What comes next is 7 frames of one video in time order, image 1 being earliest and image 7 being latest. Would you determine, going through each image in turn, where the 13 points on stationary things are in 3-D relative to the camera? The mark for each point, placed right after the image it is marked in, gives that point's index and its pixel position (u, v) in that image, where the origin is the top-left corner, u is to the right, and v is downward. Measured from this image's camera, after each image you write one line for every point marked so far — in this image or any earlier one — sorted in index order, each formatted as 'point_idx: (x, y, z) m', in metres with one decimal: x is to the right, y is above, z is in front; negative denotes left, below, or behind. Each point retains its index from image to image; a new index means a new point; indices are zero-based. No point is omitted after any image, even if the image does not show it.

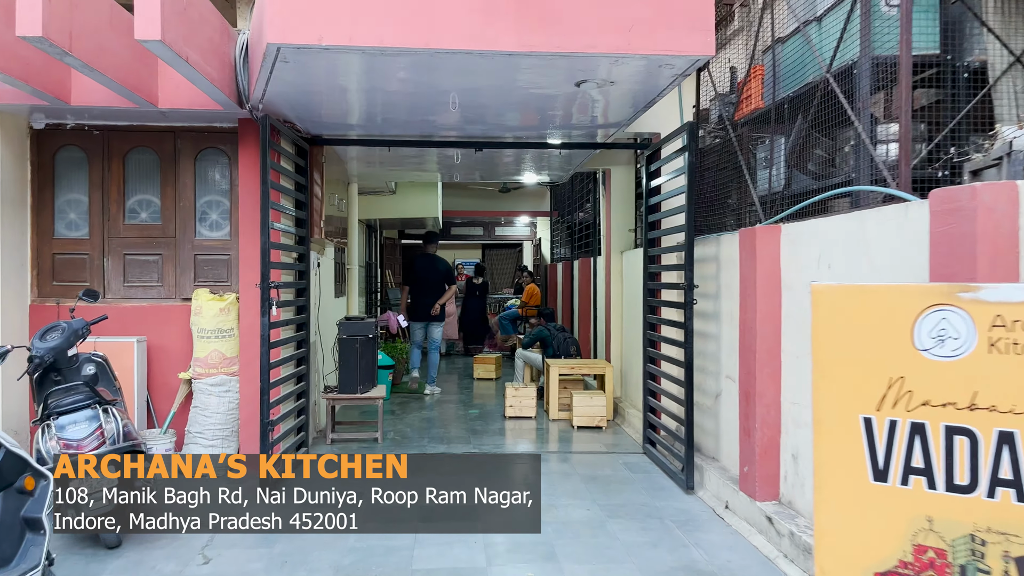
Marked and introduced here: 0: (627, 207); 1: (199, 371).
0: (+0.8, +0.6, +5.6) m
1: (-1.5, -0.4, +3.8) m
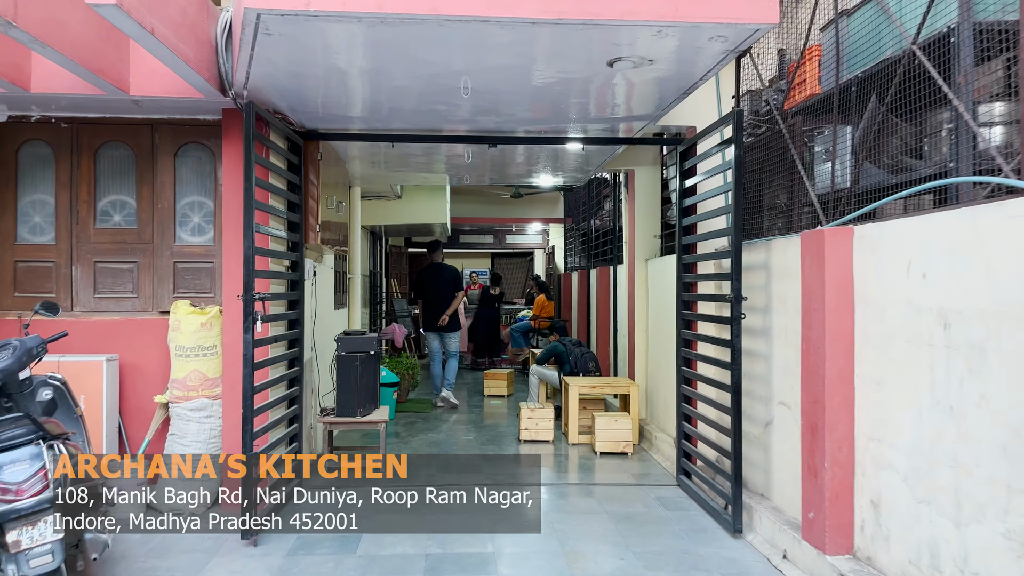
0: (+0.9, +0.5, +5.2) m
1: (-1.4, -0.5, +3.4) m
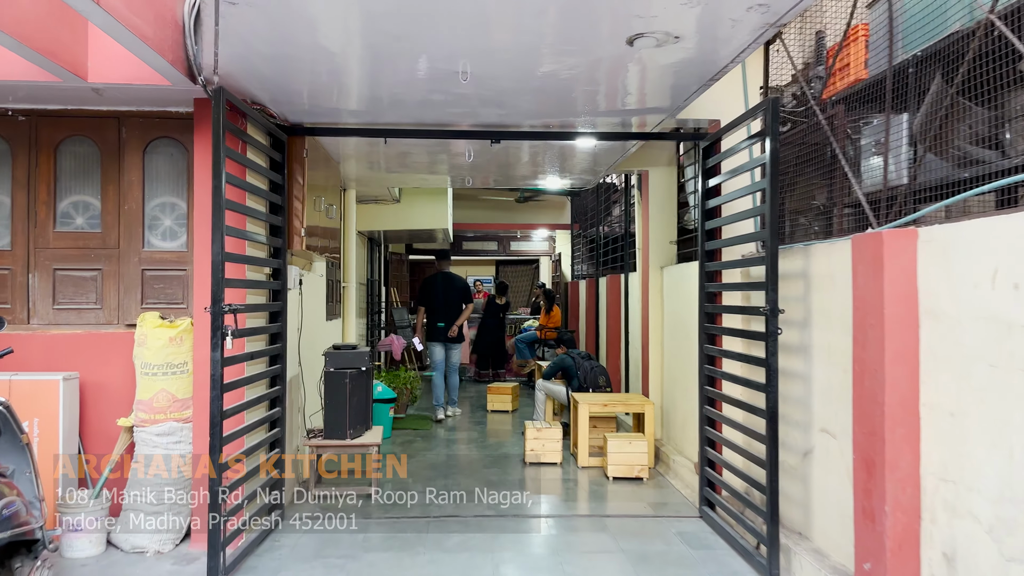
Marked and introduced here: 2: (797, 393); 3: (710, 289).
0: (+0.9, +0.4, +4.8) m
1: (-1.4, -0.5, +3.0) m
2: (+1.0, -0.4, +2.8) m
3: (+0.8, 0.0, +3.3) m
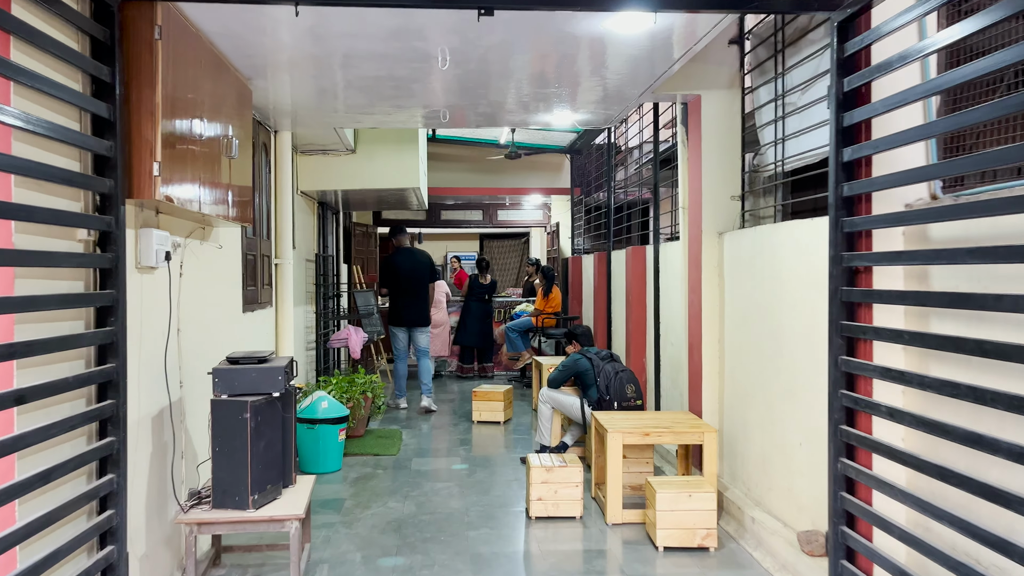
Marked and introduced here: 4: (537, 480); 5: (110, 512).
0: (+0.9, +0.5, +3.4) m
1: (-1.4, -0.4, +1.6) m
2: (+1.0, -0.3, +1.4) m
3: (+0.8, +0.1, +1.9) m
4: (+0.1, -0.8, +3.1) m
5: (-1.0, -0.5, +2.0) m
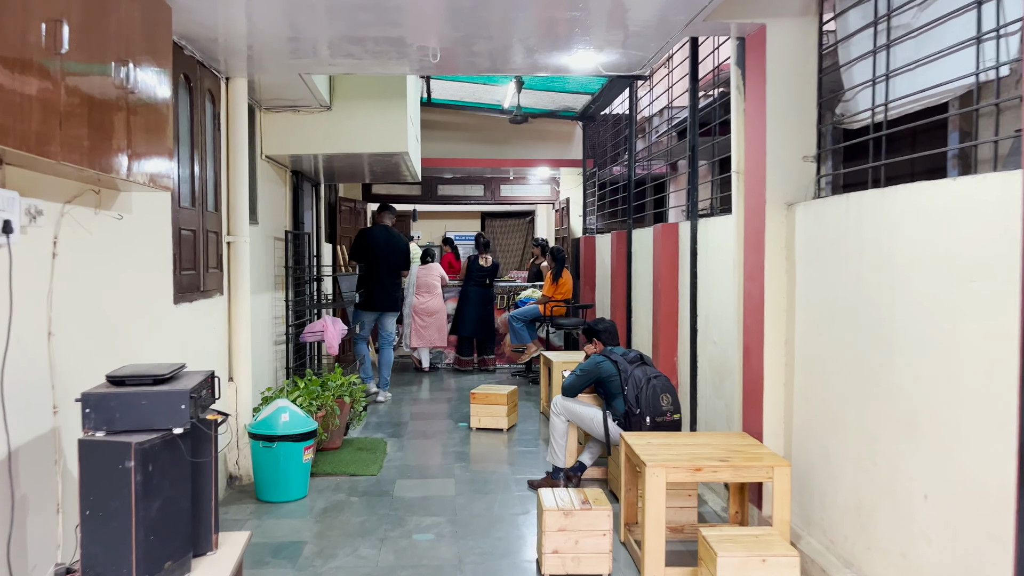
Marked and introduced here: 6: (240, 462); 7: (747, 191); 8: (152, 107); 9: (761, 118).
0: (+0.9, +0.6, +2.6) m
1: (-1.4, -0.4, +0.8) m
2: (+1.0, -0.3, +0.7) m
3: (+0.9, +0.1, +1.1) m
4: (+0.1, -0.7, +2.4) m
5: (-1.0, -0.5, +1.2) m
6: (-1.1, -0.7, +3.4) m
7: (+0.8, +0.3, +2.8) m
8: (-1.0, +0.5, +2.1) m
9: (+0.8, +0.6, +2.7) m
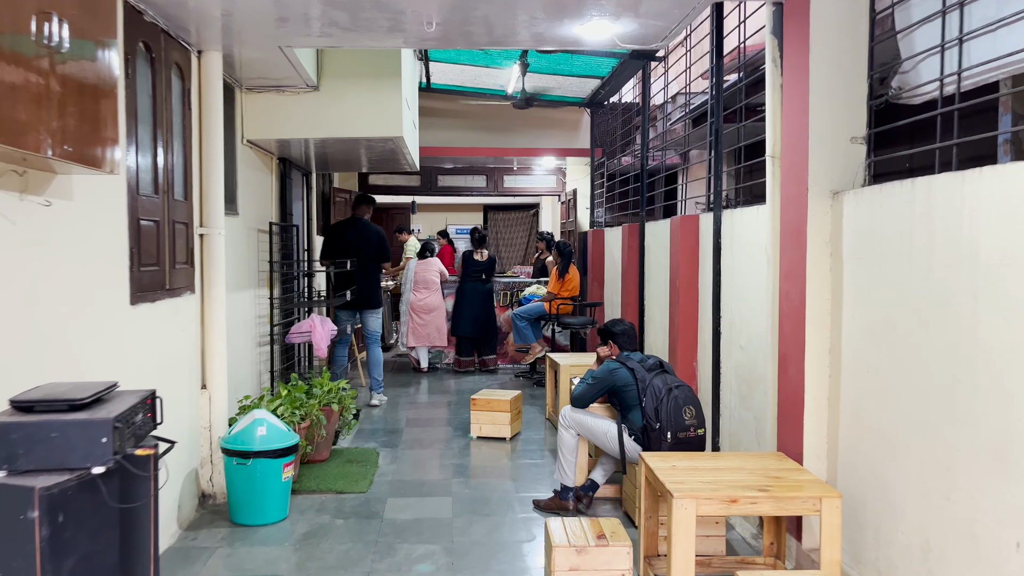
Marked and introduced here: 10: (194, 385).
0: (+1.0, +0.6, +2.3) m
1: (-1.3, -0.4, +0.5) m
2: (+1.1, -0.3, +0.3) m
3: (+0.9, +0.1, +0.8) m
4: (+0.1, -0.7, +2.1) m
5: (-1.0, -0.5, +0.9) m
6: (-1.1, -0.7, +3.0) m
7: (+0.8, +0.3, +2.5) m
8: (-1.0, +0.5, +1.8) m
9: (+0.9, +0.6, +2.4) m
10: (-1.2, -0.4, +2.9) m
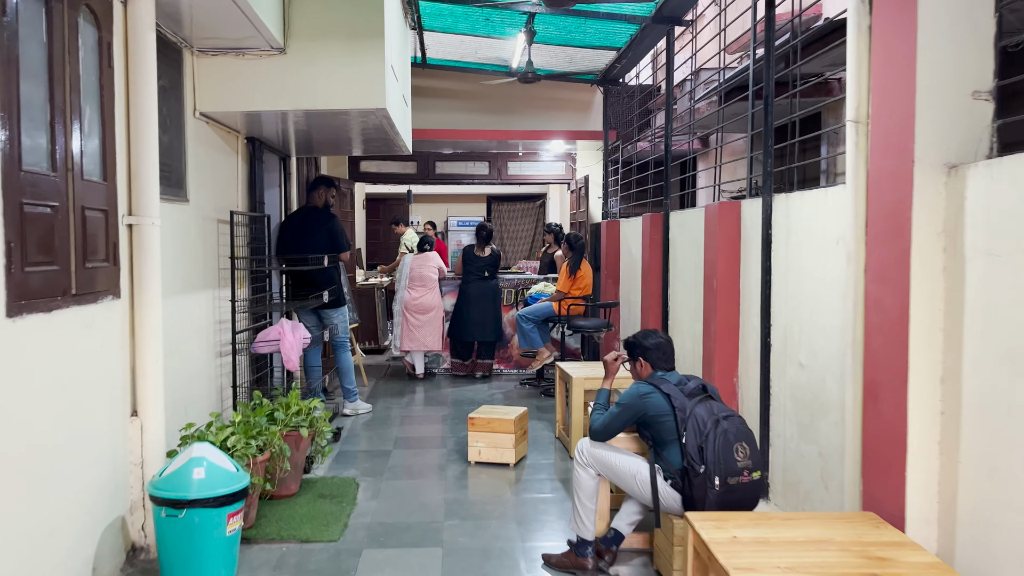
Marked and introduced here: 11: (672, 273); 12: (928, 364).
0: (+1.0, +0.6, +1.7) m
1: (-1.4, -0.5, -0.1) m
2: (+1.0, -0.4, -0.3) m
3: (+0.9, 0.0, +0.2) m
4: (+0.1, -0.7, +1.5) m
5: (-1.0, -0.6, +0.3) m
6: (-1.1, -0.7, +2.5) m
7: (+0.9, +0.3, +1.9) m
8: (-1.0, +0.5, +1.2) m
9: (+0.9, +0.6, +1.8) m
10: (-1.2, -0.4, +2.4) m
11: (+0.7, +0.1, +3.7) m
12: (+0.9, -0.2, +1.7) m
